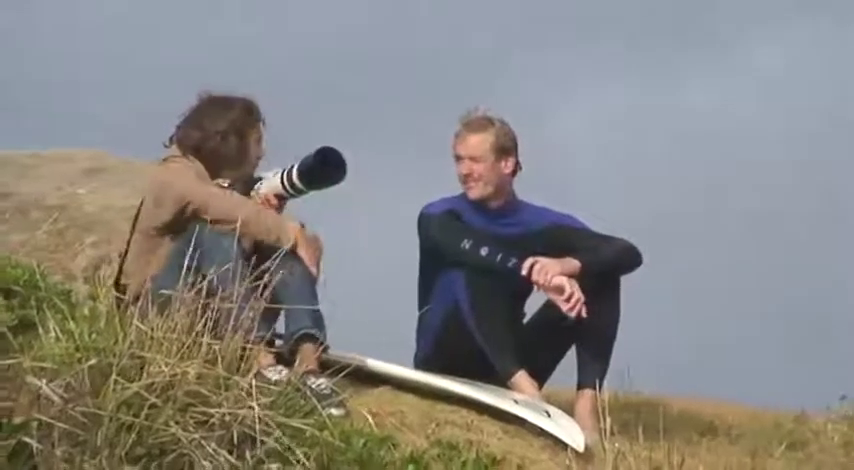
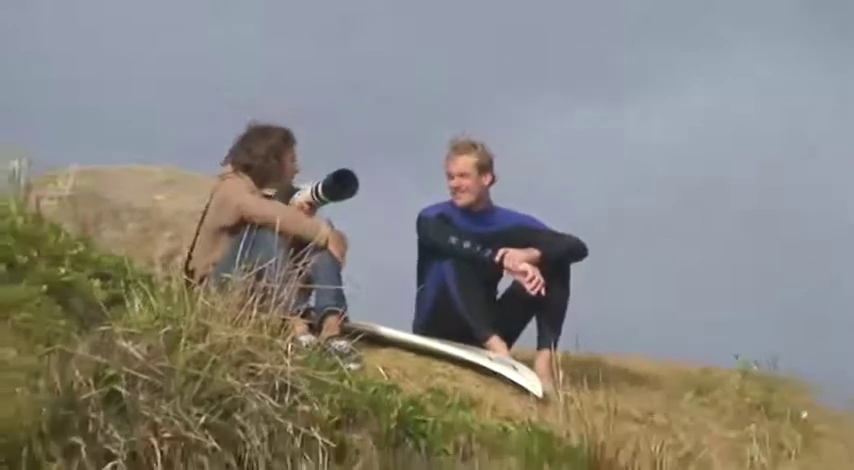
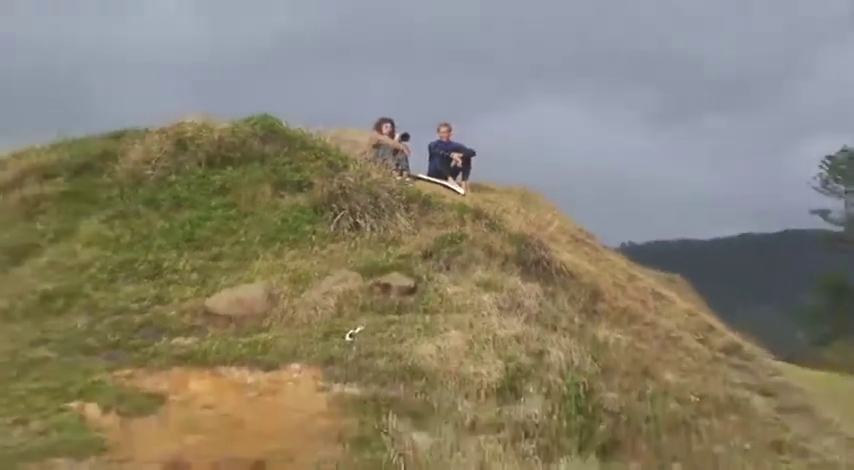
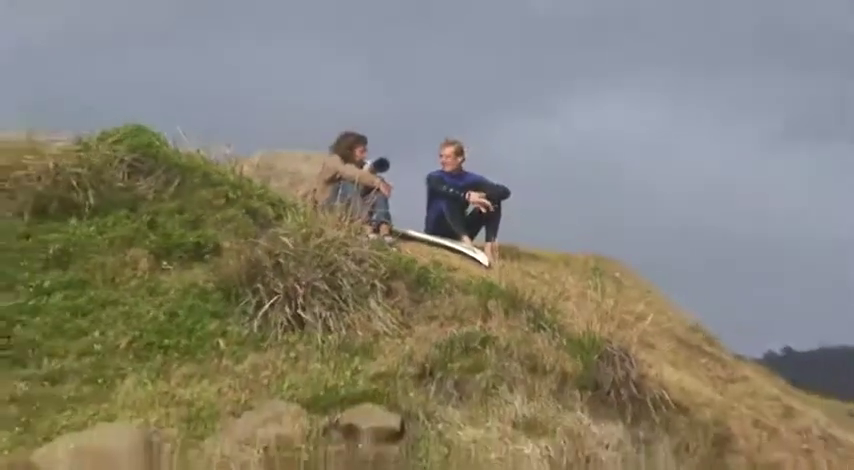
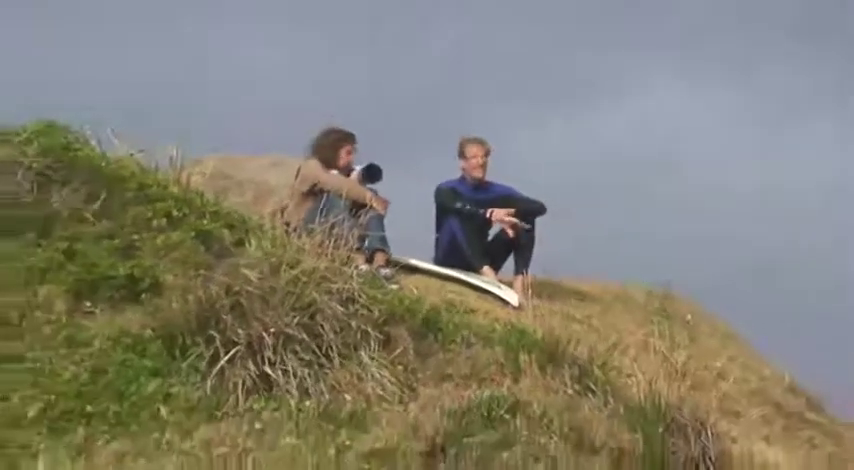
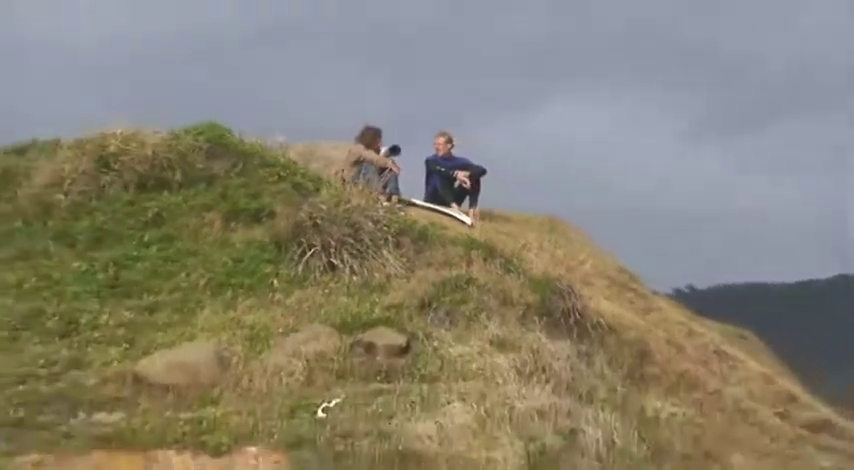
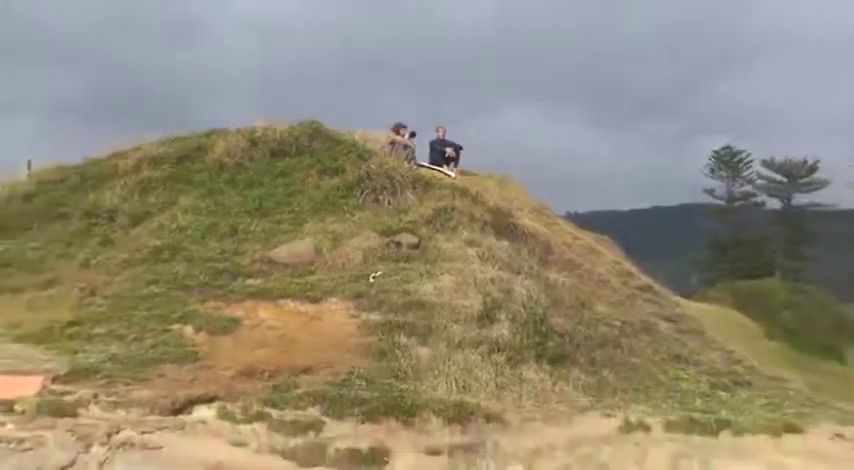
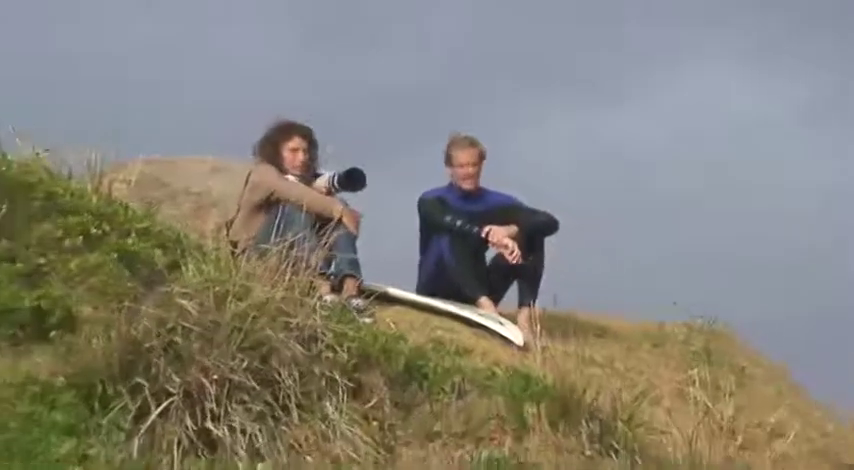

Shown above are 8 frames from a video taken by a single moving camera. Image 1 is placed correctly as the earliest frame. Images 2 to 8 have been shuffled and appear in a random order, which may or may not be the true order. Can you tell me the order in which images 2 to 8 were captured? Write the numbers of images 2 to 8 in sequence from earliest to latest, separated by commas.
2, 8, 5, 4, 6, 3, 7
